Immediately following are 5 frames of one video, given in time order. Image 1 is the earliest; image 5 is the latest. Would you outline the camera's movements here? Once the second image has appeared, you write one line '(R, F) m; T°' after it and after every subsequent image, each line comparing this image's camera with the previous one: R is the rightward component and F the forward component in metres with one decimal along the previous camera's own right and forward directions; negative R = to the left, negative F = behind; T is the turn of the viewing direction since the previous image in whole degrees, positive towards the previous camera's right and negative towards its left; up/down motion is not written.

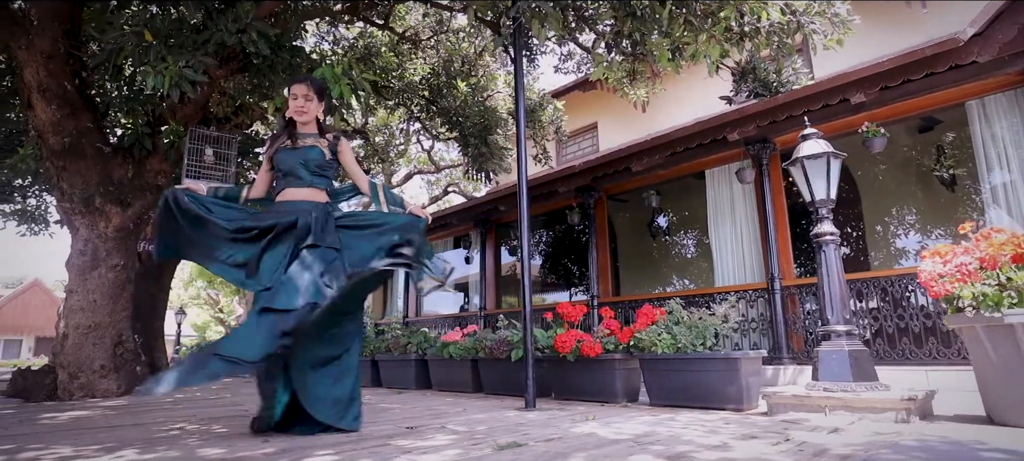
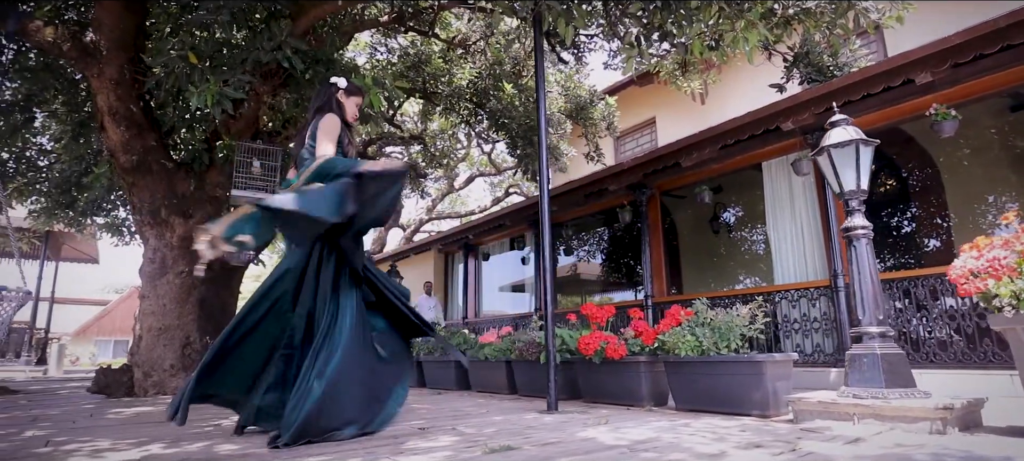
(+0.4, 0.0) m; -7°
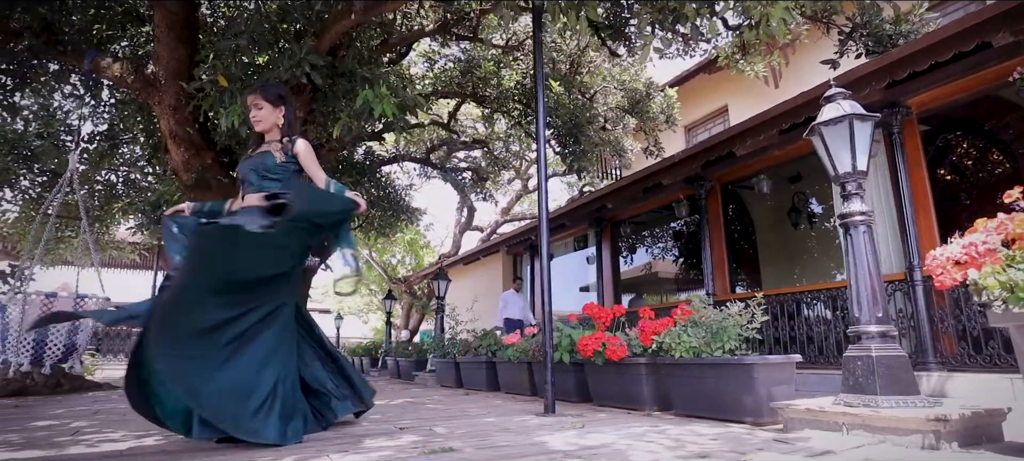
(+0.7, +0.1) m; -10°
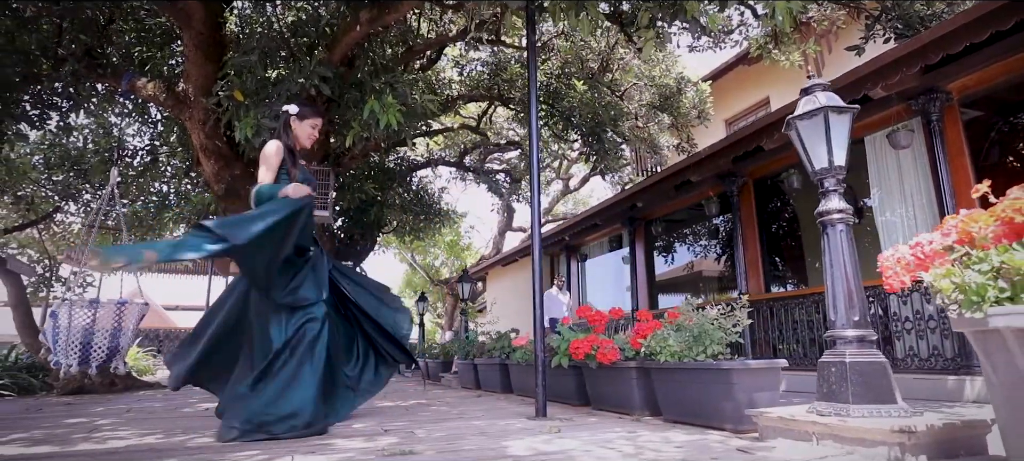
(+0.5, 0.0) m; -6°
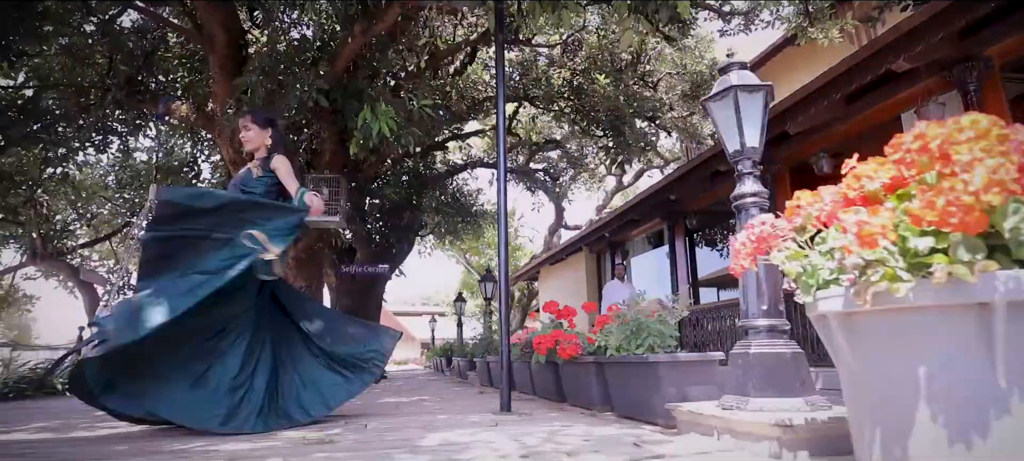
(+0.8, 0.0) m; -8°
